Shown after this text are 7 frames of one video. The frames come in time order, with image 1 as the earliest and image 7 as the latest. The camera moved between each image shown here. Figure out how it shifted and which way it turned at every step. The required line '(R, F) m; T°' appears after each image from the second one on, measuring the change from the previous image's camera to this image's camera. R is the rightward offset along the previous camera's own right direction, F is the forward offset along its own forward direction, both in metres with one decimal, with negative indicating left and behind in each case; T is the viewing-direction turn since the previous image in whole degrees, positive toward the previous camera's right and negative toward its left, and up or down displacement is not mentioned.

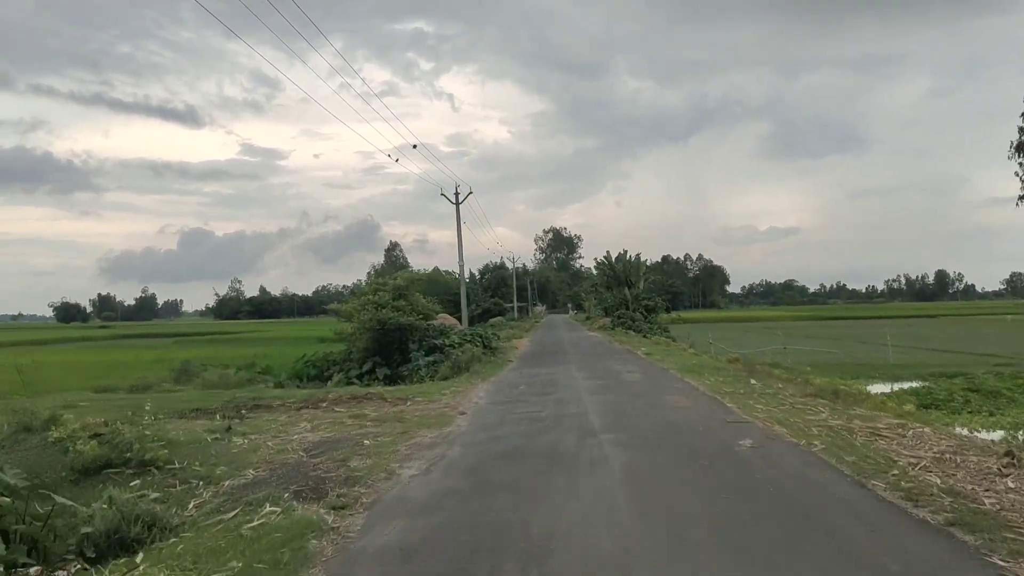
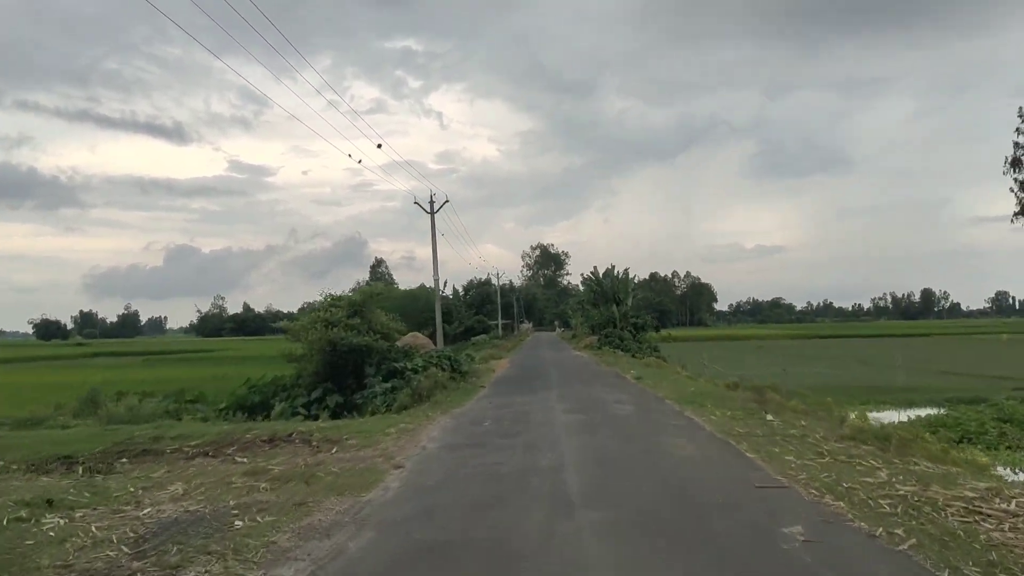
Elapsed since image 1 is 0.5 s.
(+0.4, +2.9) m; +1°
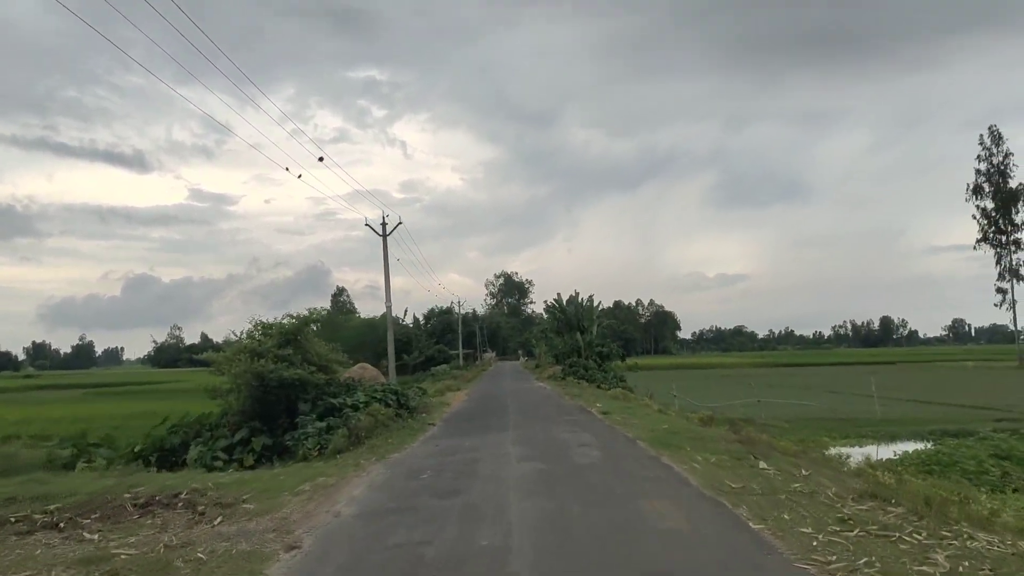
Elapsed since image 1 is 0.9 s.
(+0.3, +2.1) m; +3°
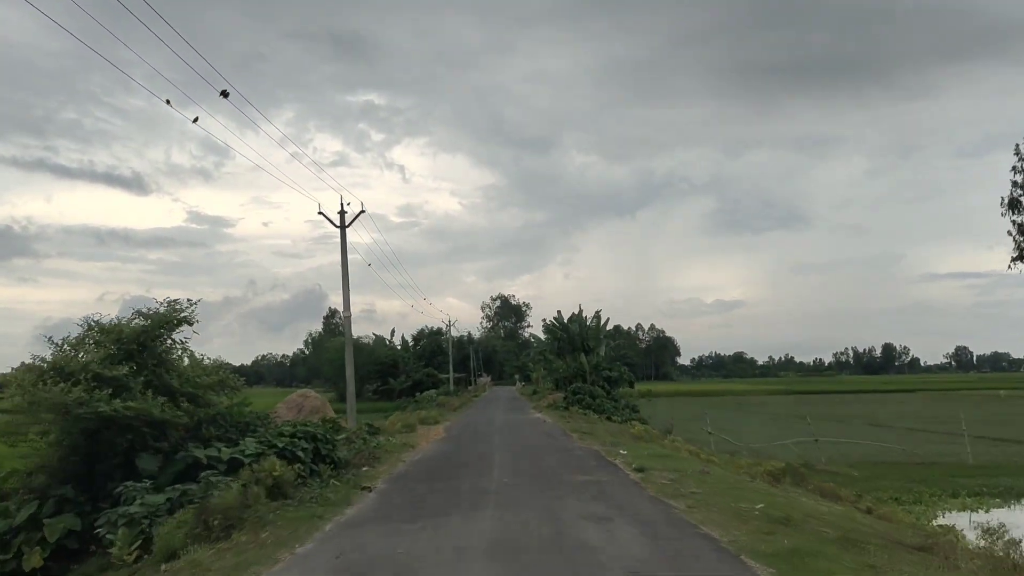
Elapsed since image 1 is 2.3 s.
(+0.2, +7.1) m; 0°
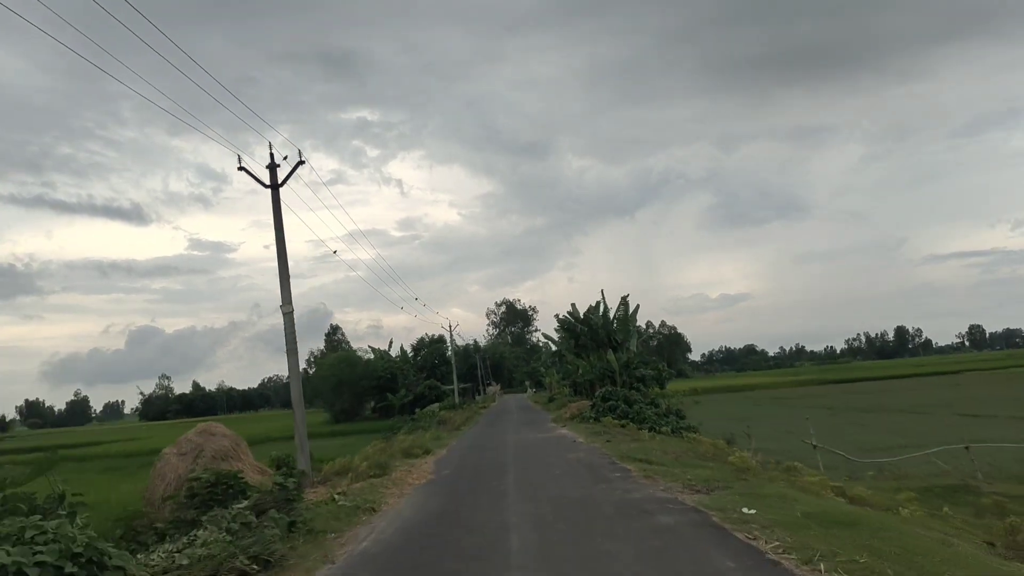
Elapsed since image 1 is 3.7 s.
(-0.1, +7.9) m; 0°
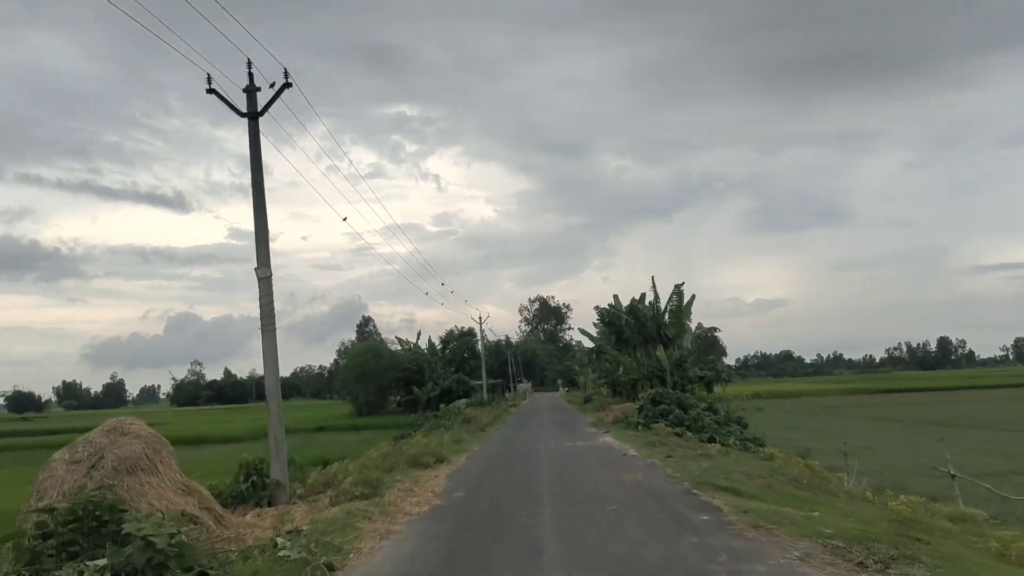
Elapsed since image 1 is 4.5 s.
(-0.1, +4.4) m; -3°
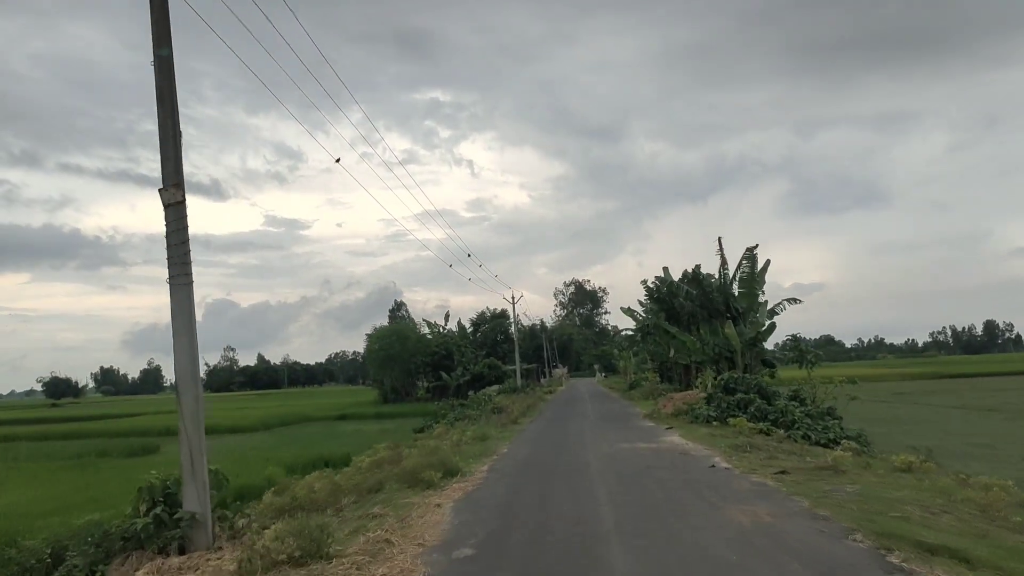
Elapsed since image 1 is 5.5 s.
(-0.1, +5.3) m; -3°
